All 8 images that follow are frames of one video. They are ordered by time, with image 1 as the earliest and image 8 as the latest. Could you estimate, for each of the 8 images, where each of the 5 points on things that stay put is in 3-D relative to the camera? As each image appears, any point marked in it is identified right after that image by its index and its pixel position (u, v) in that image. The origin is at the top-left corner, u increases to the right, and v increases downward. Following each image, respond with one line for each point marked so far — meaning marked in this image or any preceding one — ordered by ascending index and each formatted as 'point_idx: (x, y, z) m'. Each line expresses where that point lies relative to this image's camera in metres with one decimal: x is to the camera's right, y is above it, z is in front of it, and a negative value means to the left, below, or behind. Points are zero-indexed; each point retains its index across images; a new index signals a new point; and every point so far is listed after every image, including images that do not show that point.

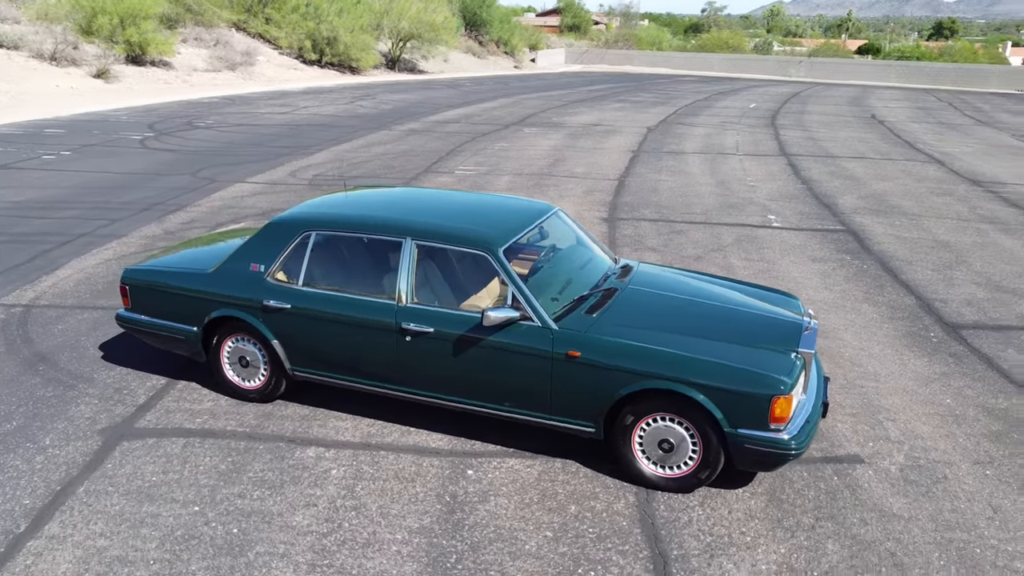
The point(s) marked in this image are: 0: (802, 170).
0: (+5.5, +2.2, +15.5) m
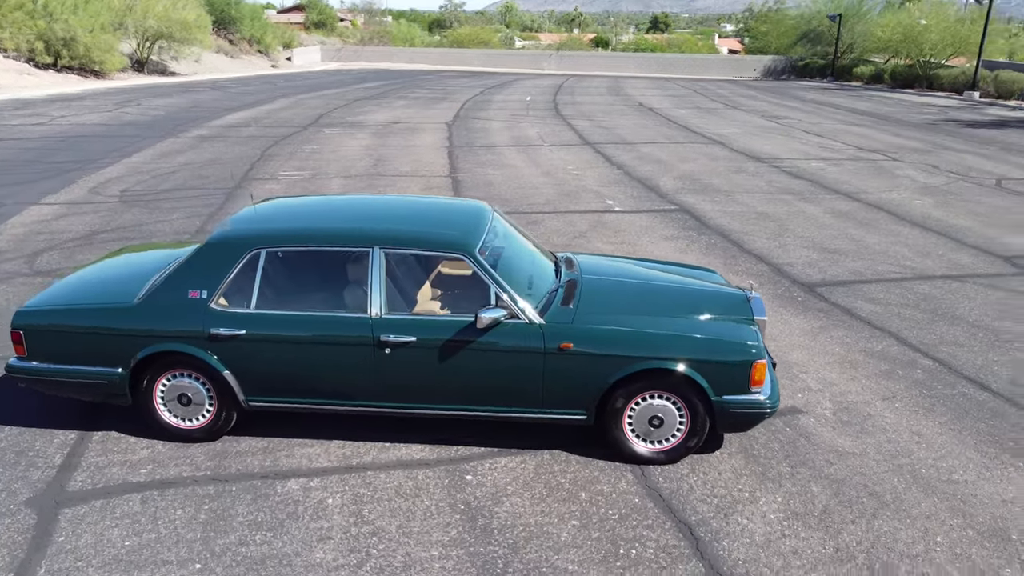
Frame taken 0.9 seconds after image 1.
0: (+2.0, +2.6, +16.6) m
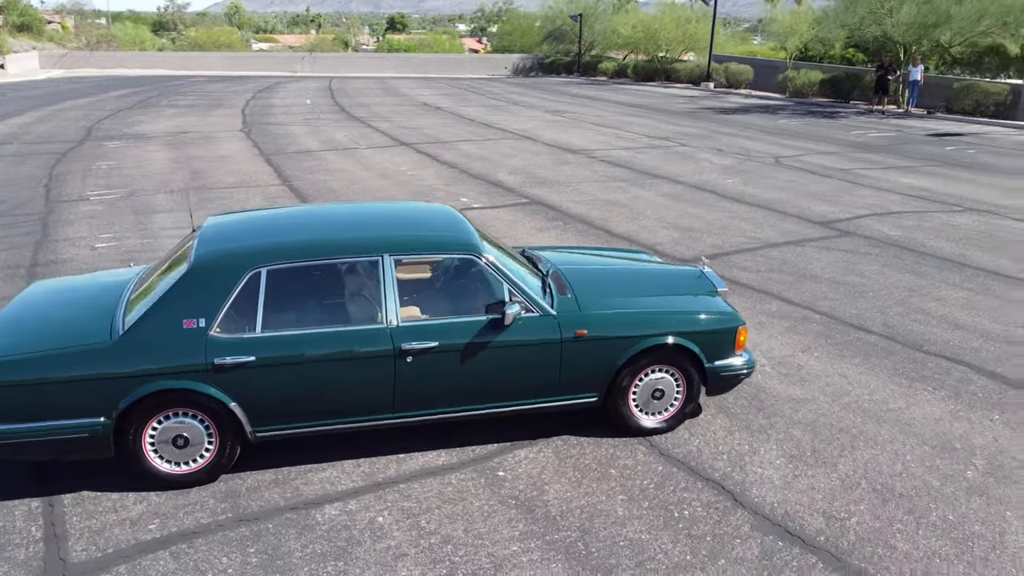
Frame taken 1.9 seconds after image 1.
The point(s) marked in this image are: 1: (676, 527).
0: (-1.5, +2.7, +16.8) m
1: (+1.0, -1.4, +4.9) m
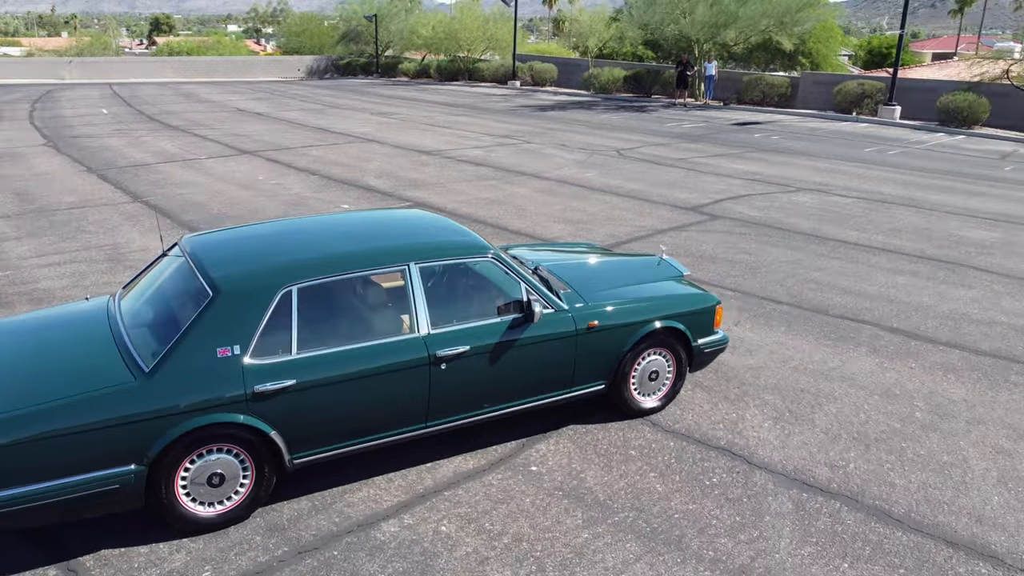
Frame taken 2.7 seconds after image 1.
0: (-4.4, +2.5, +16.2) m
1: (+1.3, -1.3, +5.3) m
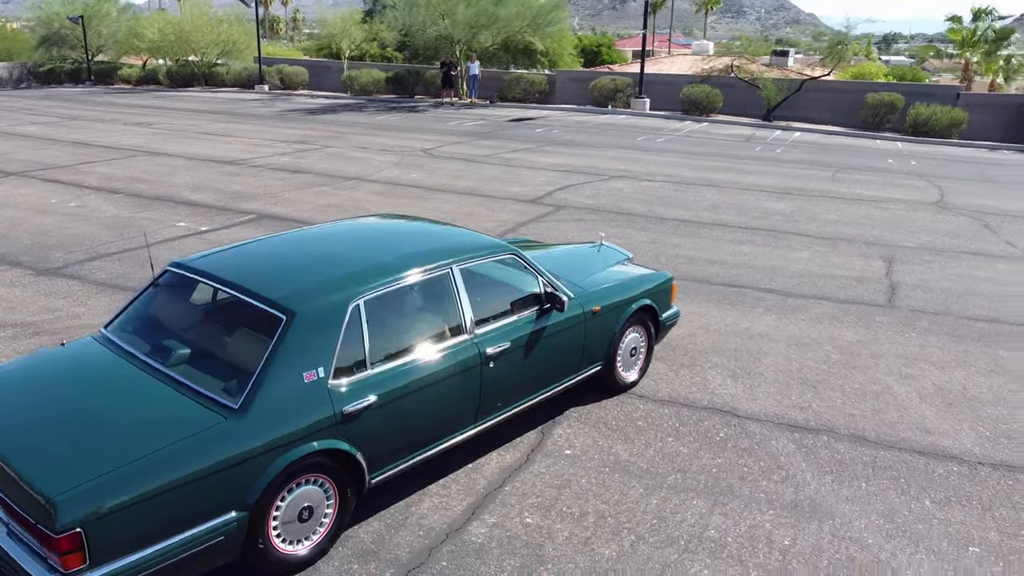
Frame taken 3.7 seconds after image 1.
0: (-7.6, +1.8, +14.4) m
1: (+1.6, -1.1, +5.9) m
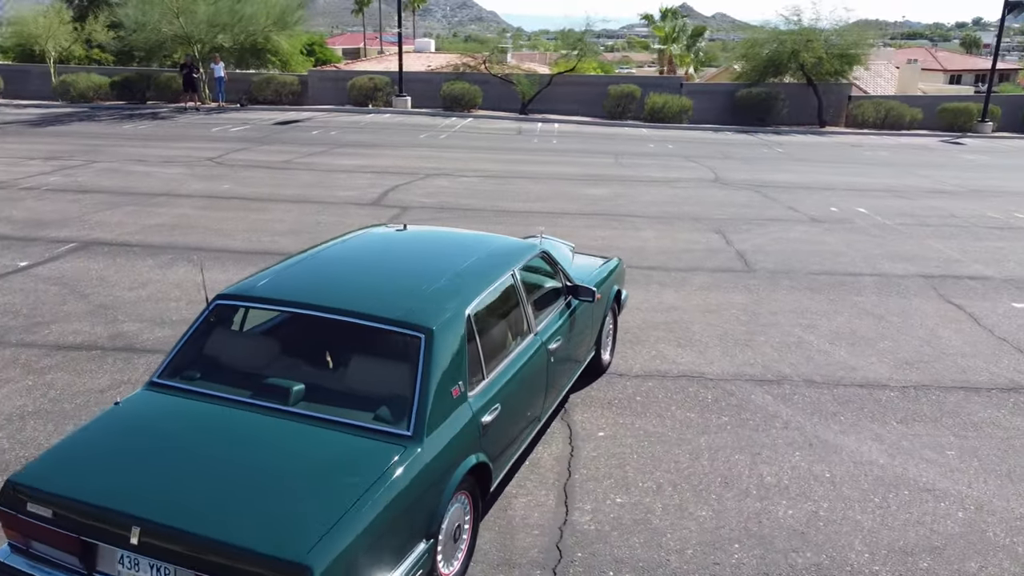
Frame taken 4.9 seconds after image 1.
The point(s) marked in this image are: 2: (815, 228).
0: (-10.0, +0.9, +11.4) m
1: (+1.7, -0.9, +6.6) m
2: (+4.6, +0.9, +12.5) m
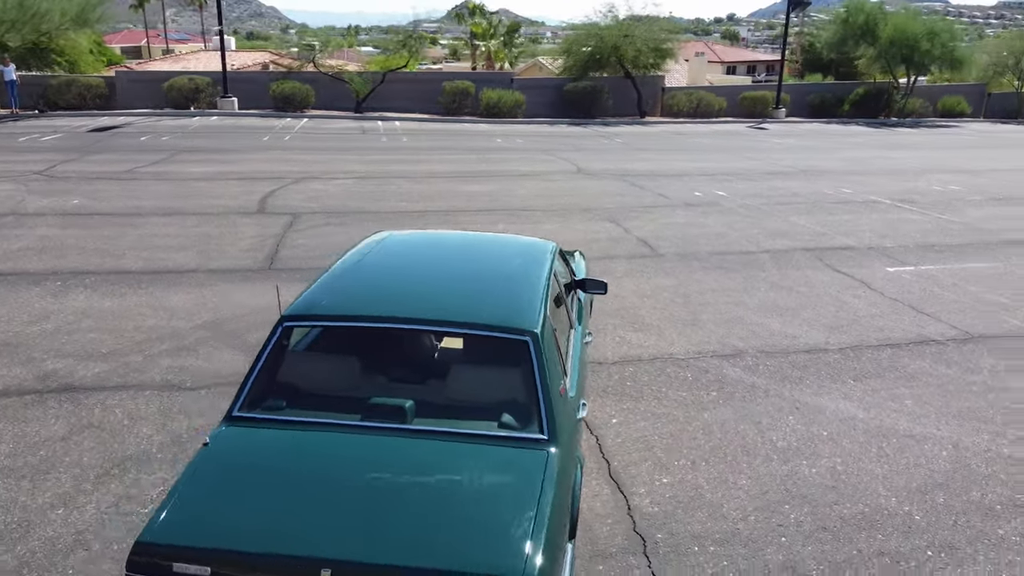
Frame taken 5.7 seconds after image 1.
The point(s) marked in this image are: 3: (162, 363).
0: (-11.0, +0.1, +9.0) m
1: (+1.6, -0.8, +7.0) m
2: (+2.9, +1.2, +13.4) m
3: (-3.0, -0.6, +7.1) m
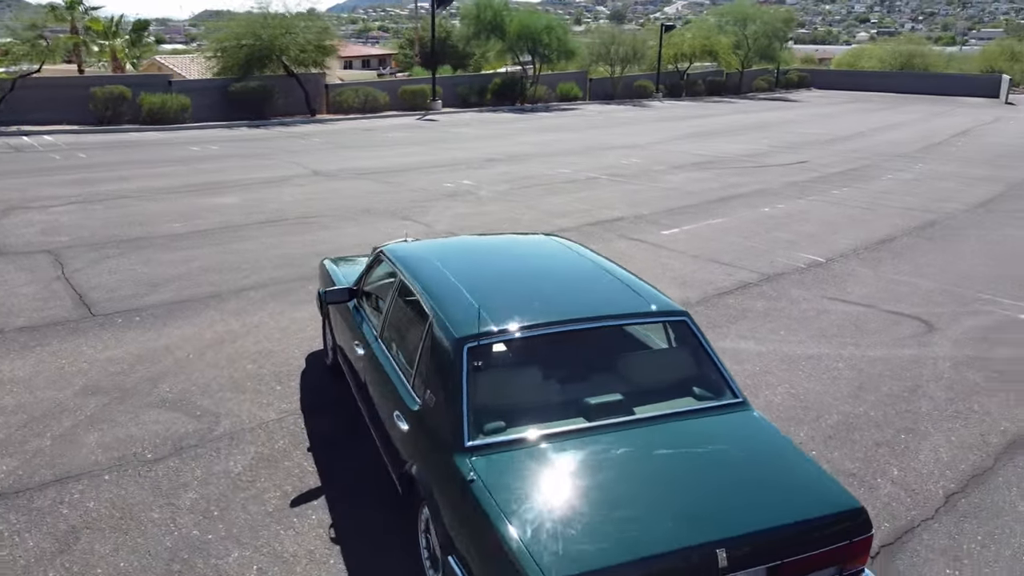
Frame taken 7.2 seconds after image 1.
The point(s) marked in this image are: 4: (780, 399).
0: (-11.0, -1.6, +4.0) m
1: (+1.1, -0.6, +7.8) m
2: (-0.8, +1.5, +14.1) m
3: (-3.0, -1.1, +5.9) m
4: (+2.2, -0.9, +6.8) m
